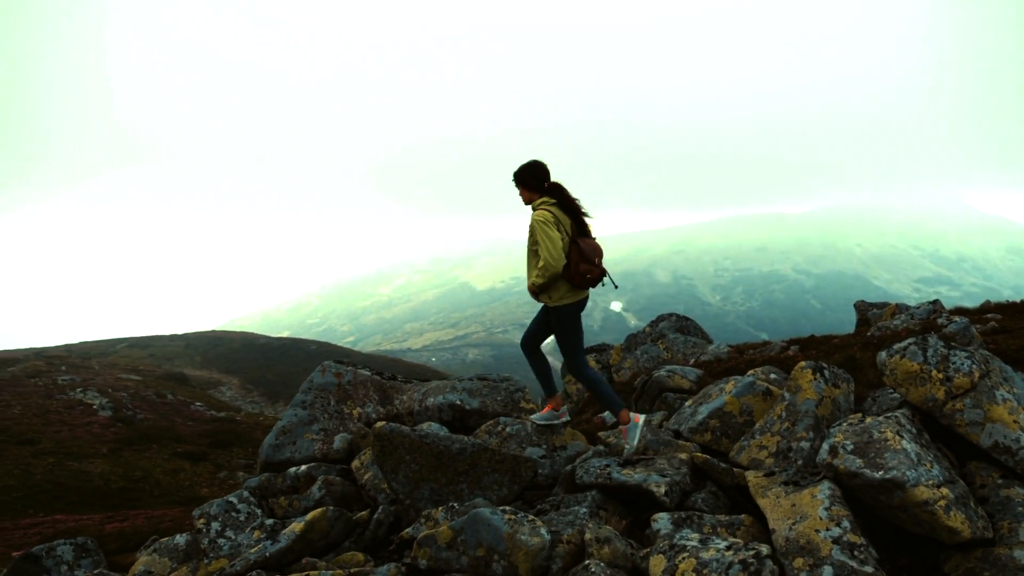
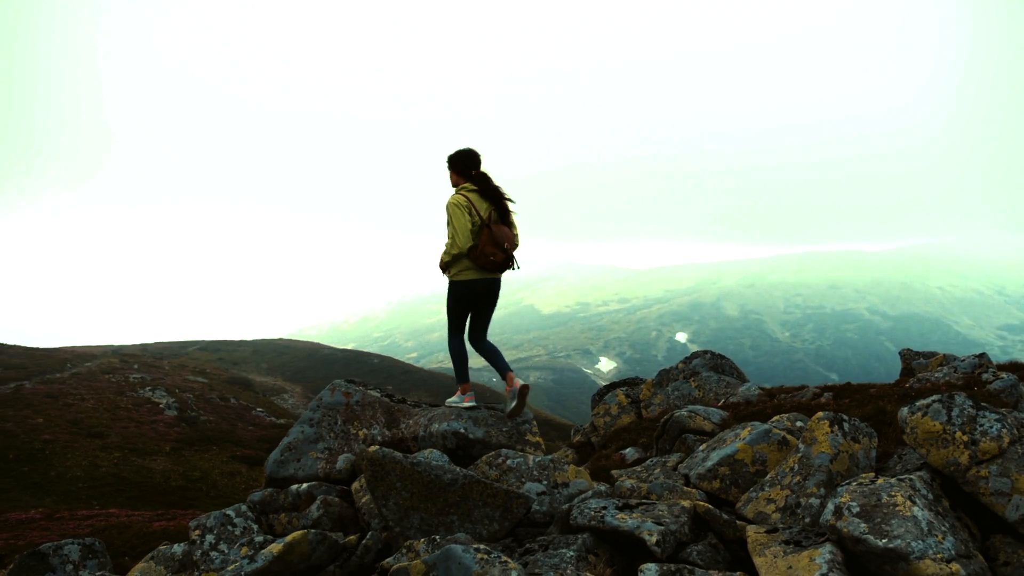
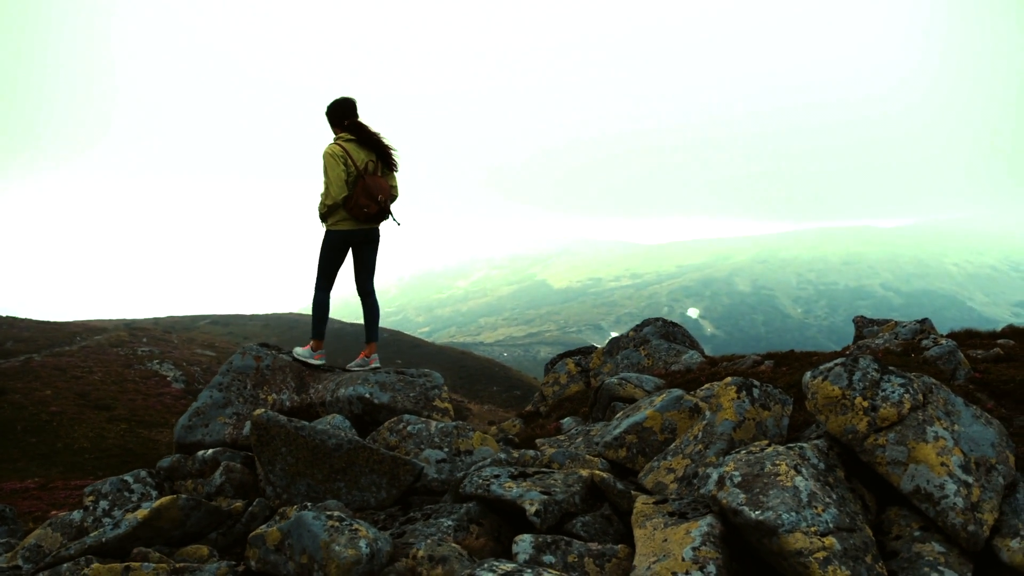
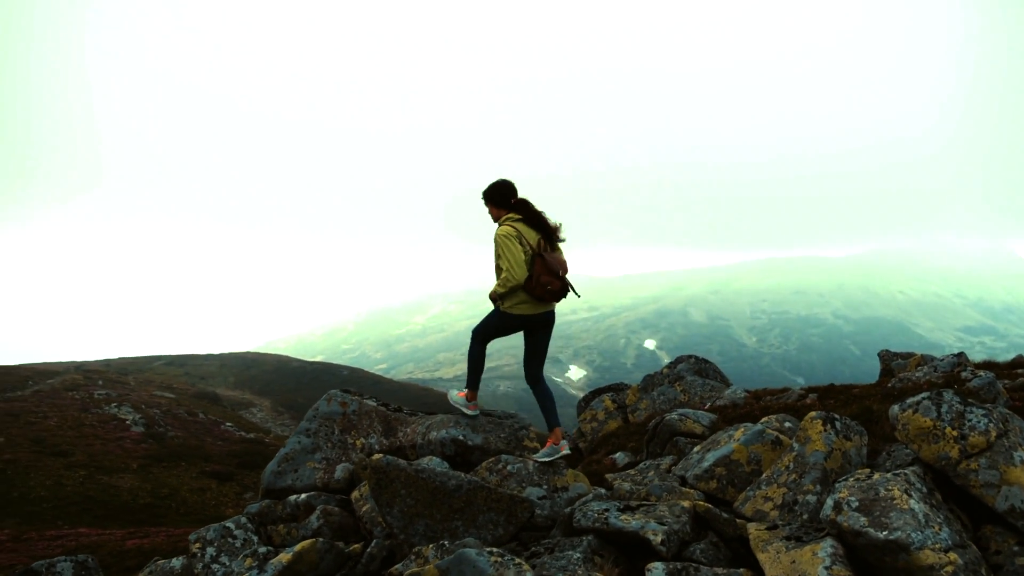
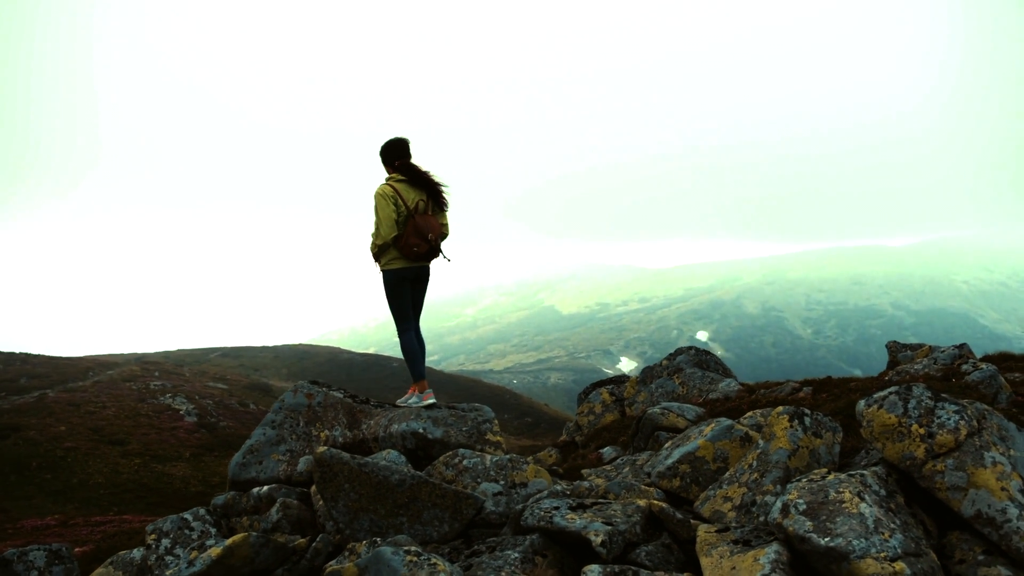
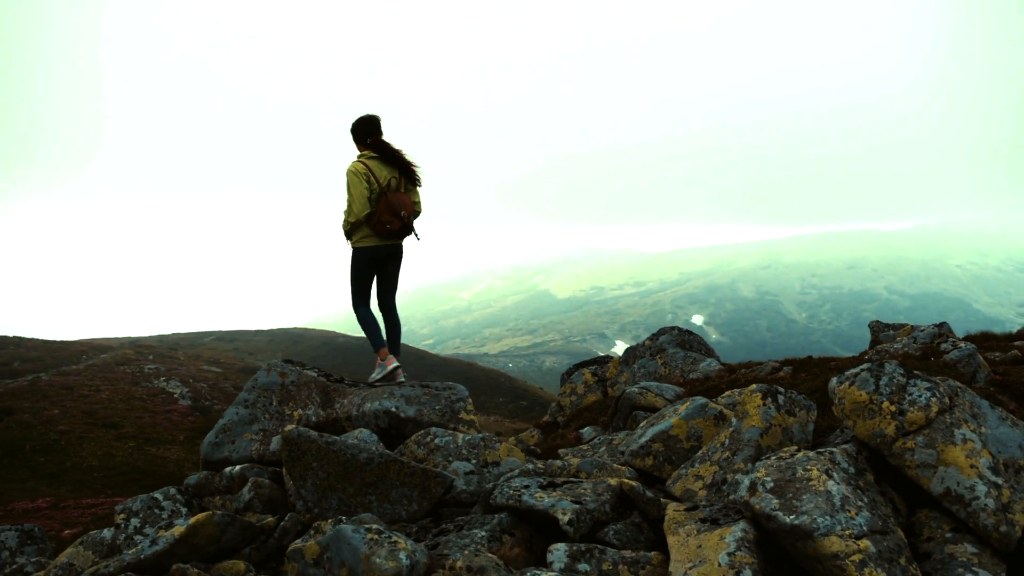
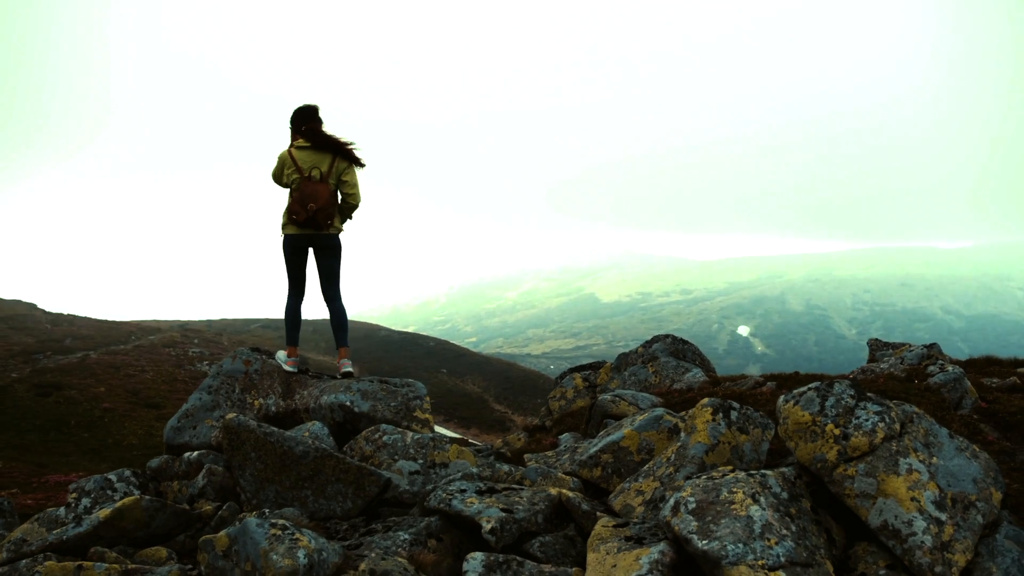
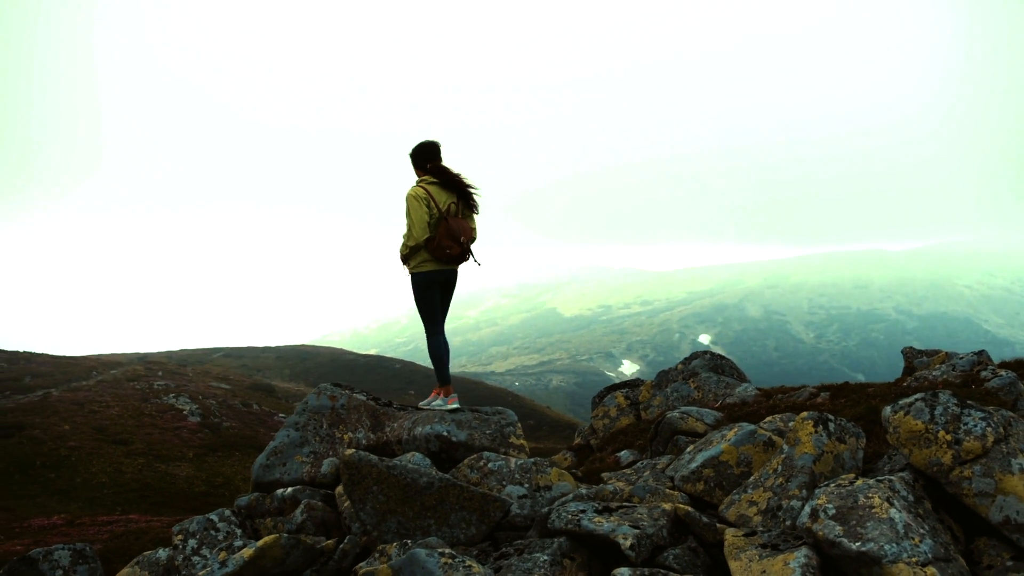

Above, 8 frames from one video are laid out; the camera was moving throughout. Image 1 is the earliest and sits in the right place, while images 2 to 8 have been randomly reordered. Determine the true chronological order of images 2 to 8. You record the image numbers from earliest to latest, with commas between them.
4, 2, 8, 5, 6, 3, 7
